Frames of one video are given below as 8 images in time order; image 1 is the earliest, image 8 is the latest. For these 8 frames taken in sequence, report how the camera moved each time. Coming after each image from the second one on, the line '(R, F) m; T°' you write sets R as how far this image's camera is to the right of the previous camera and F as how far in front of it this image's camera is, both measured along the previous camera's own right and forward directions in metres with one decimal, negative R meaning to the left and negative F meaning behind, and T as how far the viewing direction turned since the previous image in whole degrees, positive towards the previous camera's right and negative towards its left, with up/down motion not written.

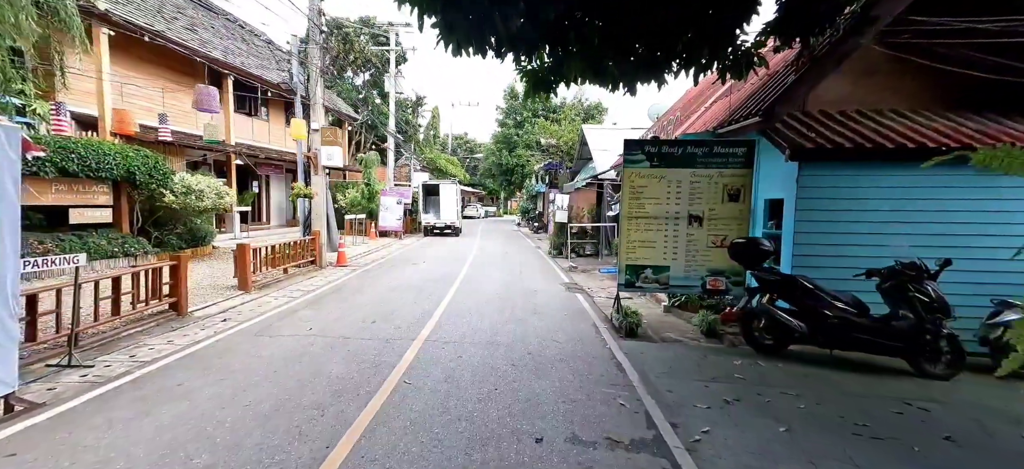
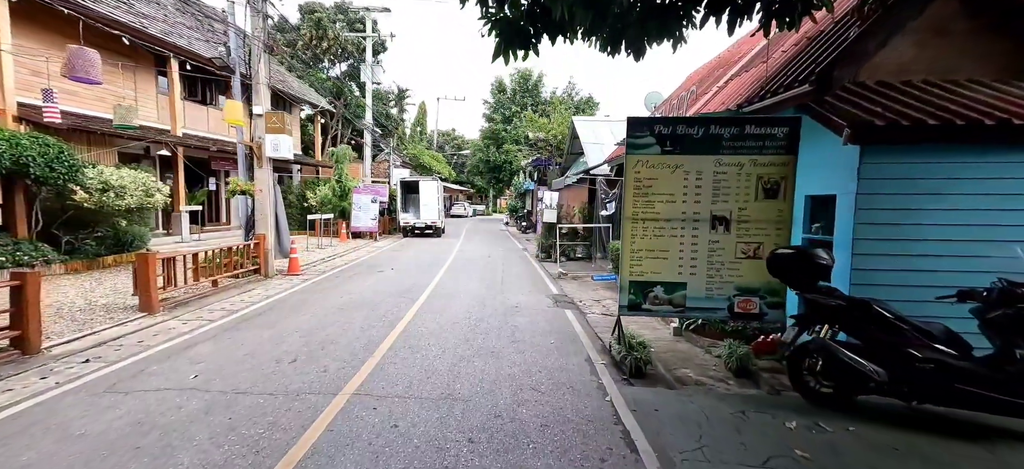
(+0.2, +1.5) m; +1°
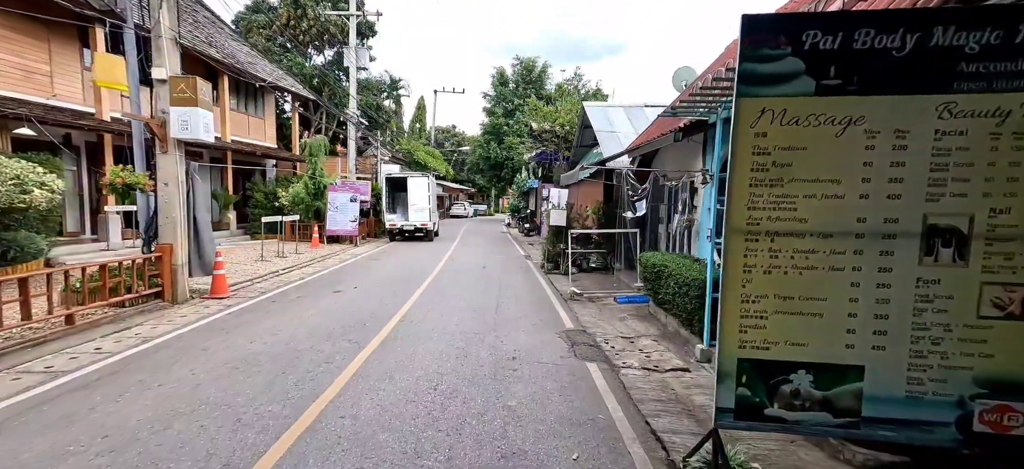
(+0.1, +2.5) m; 0°
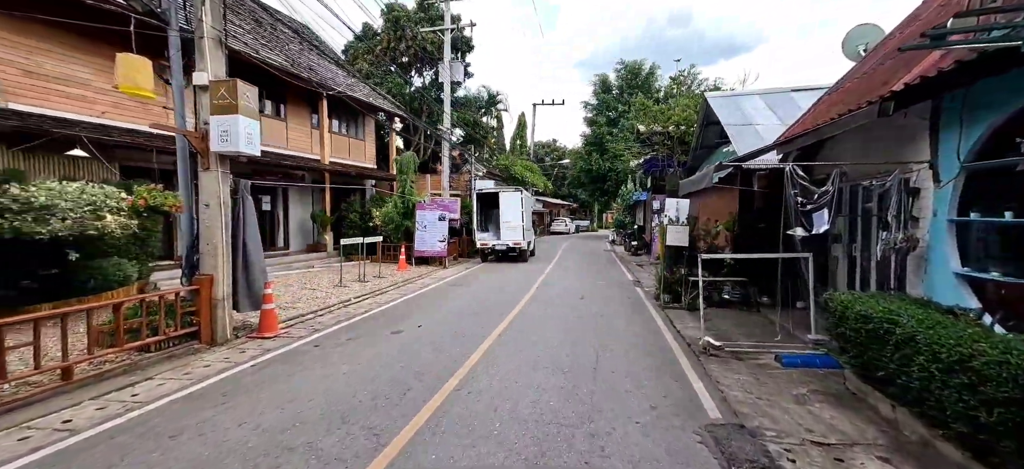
(0.0, +2.1) m; -13°
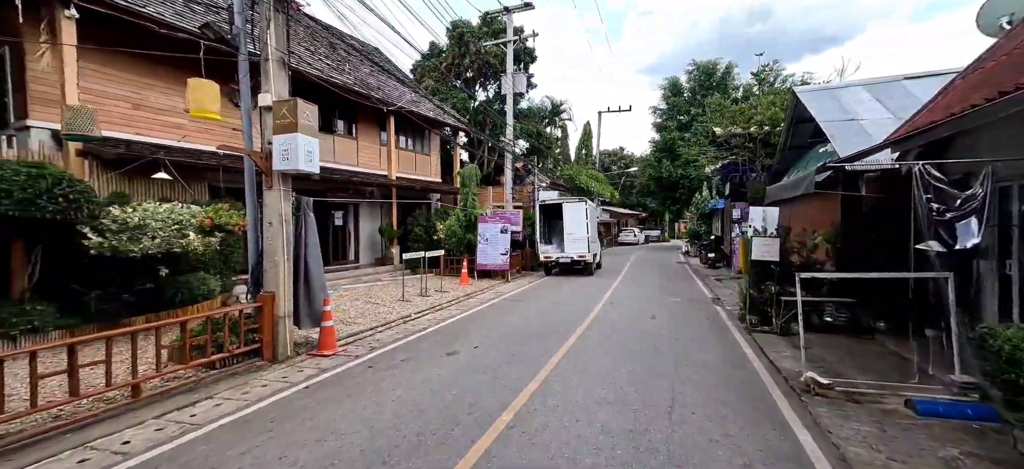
(+0.1, +0.5) m; -9°
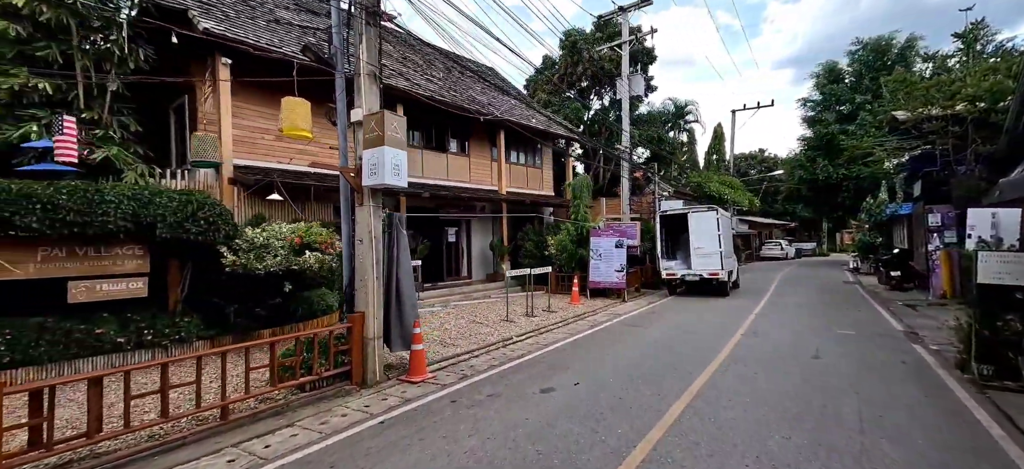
(+0.2, +1.0) m; -16°
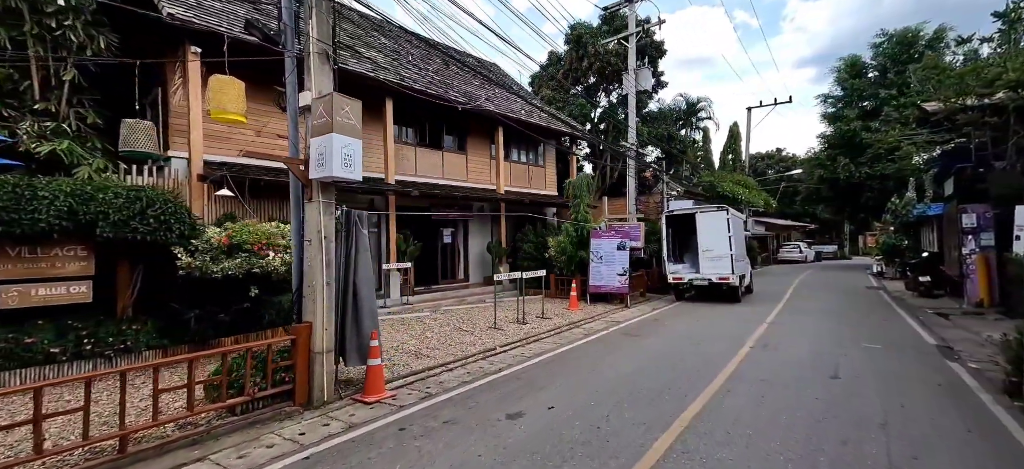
(+0.5, +0.8) m; -2°
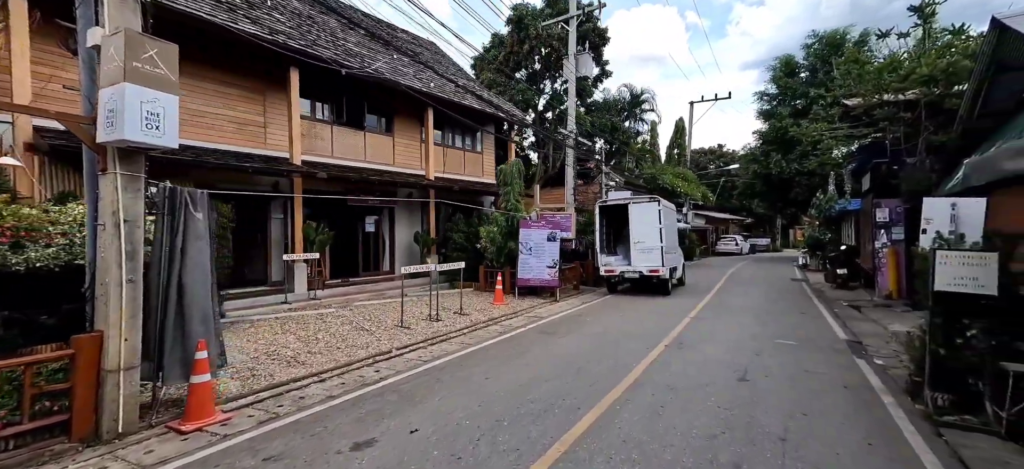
(+0.9, +0.8) m; +6°
